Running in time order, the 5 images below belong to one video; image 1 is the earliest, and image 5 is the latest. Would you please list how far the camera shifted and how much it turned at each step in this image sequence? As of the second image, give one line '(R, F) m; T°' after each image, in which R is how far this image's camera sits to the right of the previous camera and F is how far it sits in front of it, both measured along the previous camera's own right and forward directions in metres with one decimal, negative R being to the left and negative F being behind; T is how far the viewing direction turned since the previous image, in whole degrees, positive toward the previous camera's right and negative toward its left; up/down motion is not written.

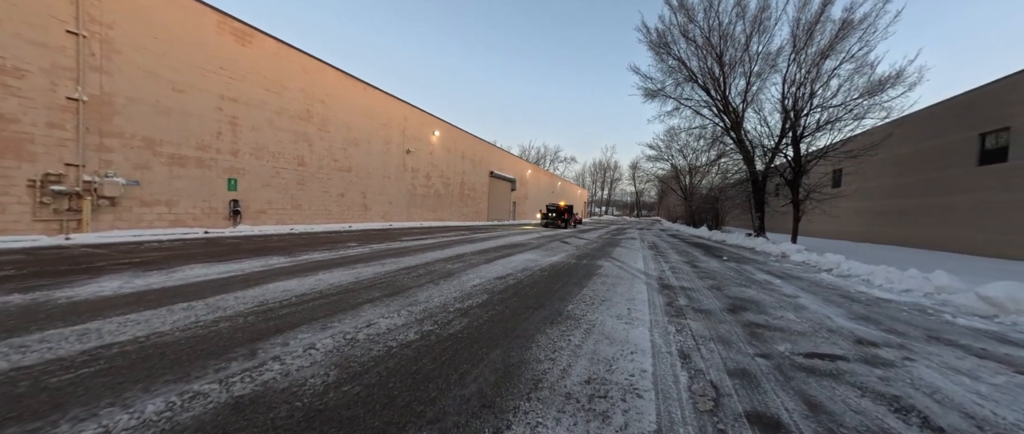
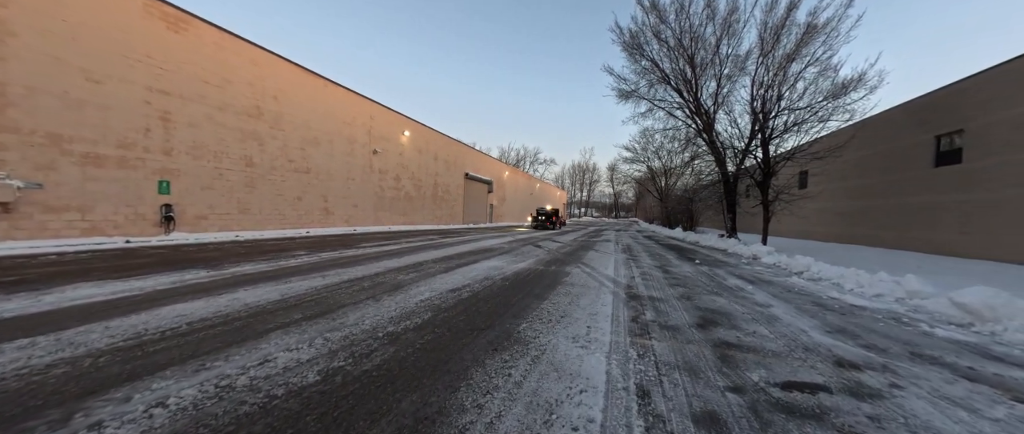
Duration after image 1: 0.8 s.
(+0.5, +0.5) m; +3°
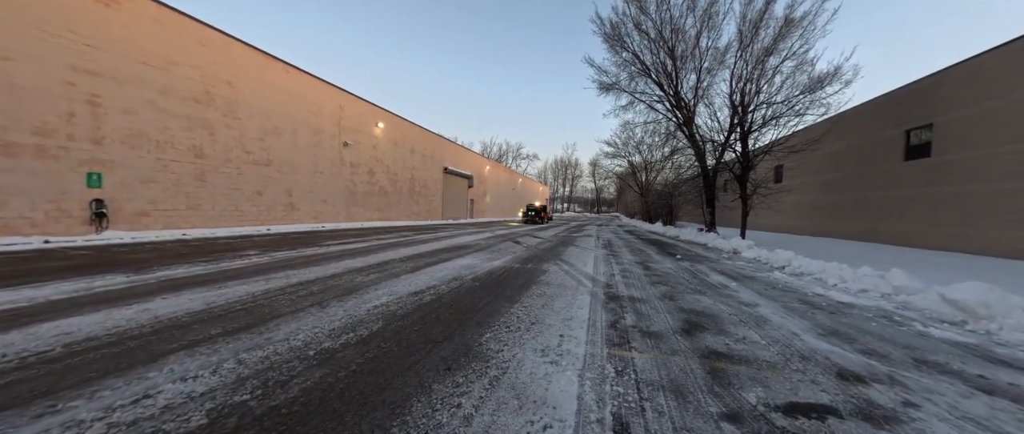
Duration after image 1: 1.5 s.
(+0.2, +0.5) m; +3°
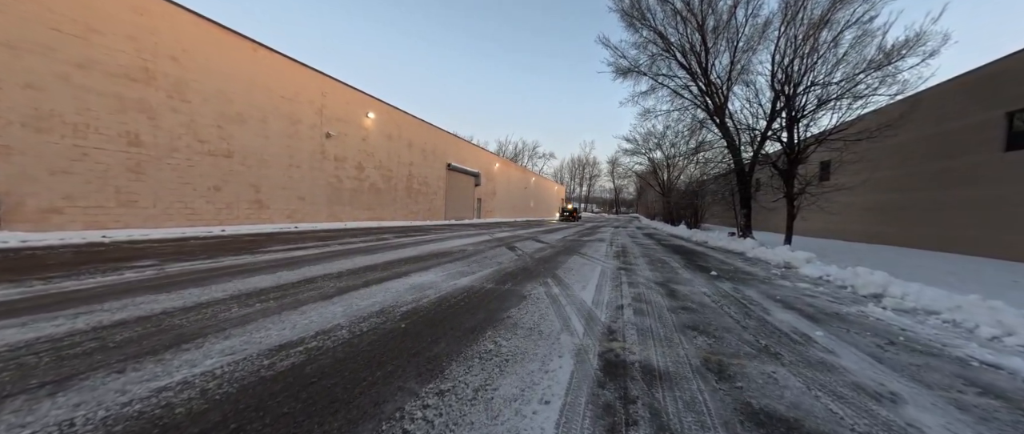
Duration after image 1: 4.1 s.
(+0.8, +1.9) m; -3°
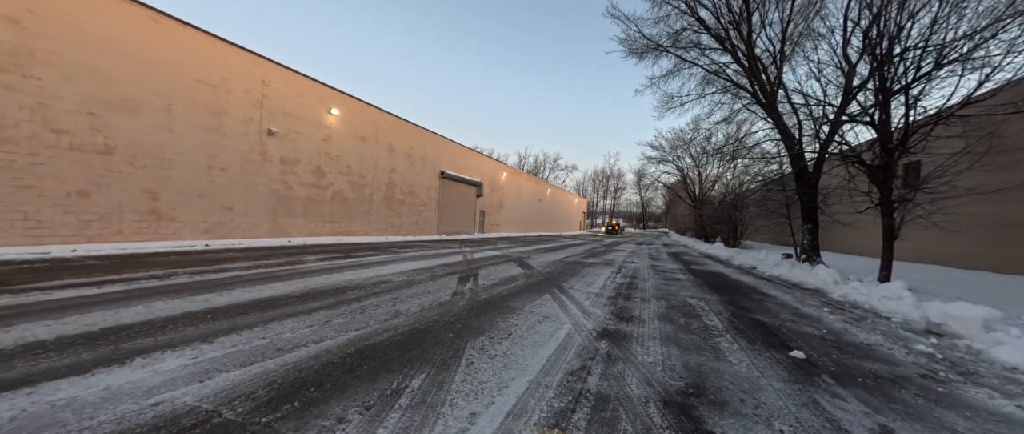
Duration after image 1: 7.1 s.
(+1.7, +3.1) m; -5°
